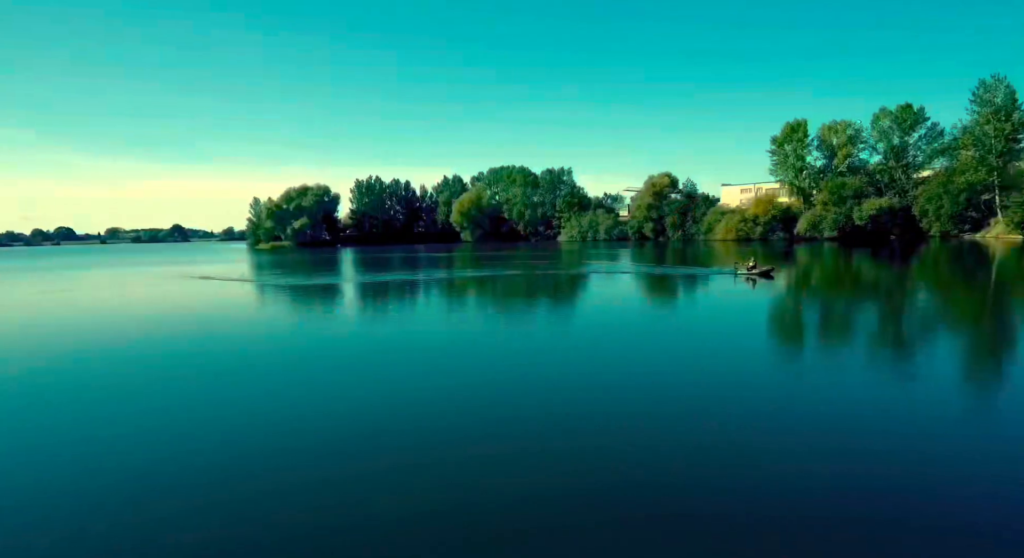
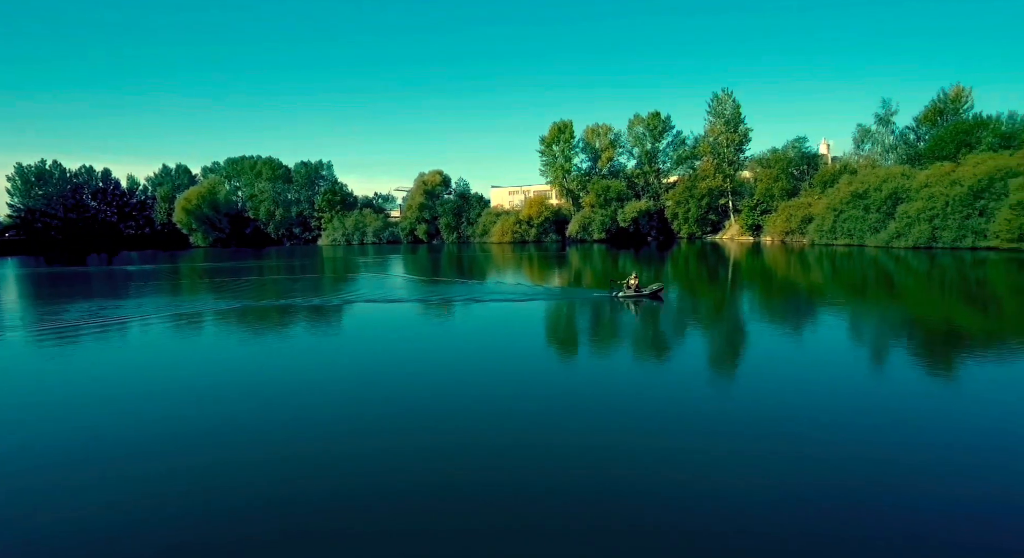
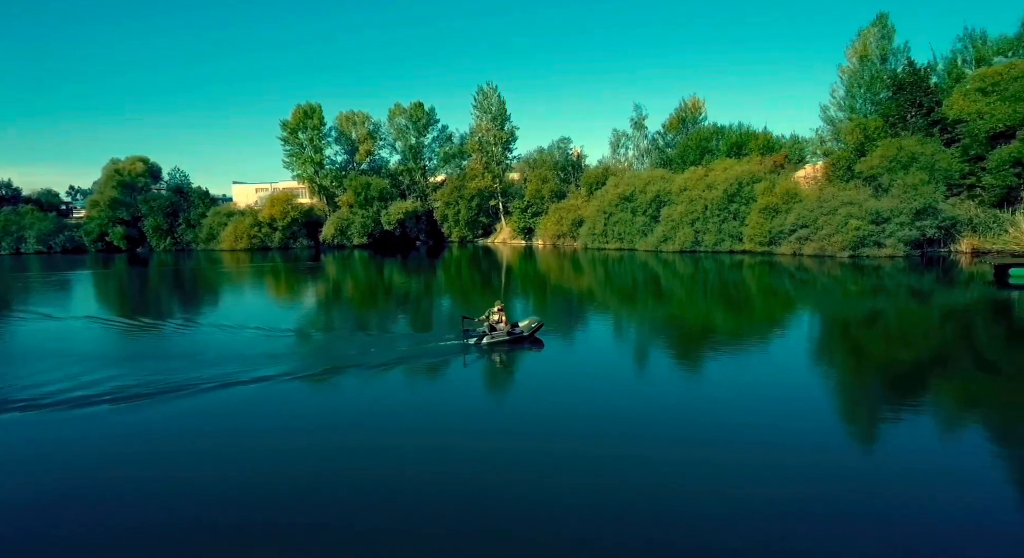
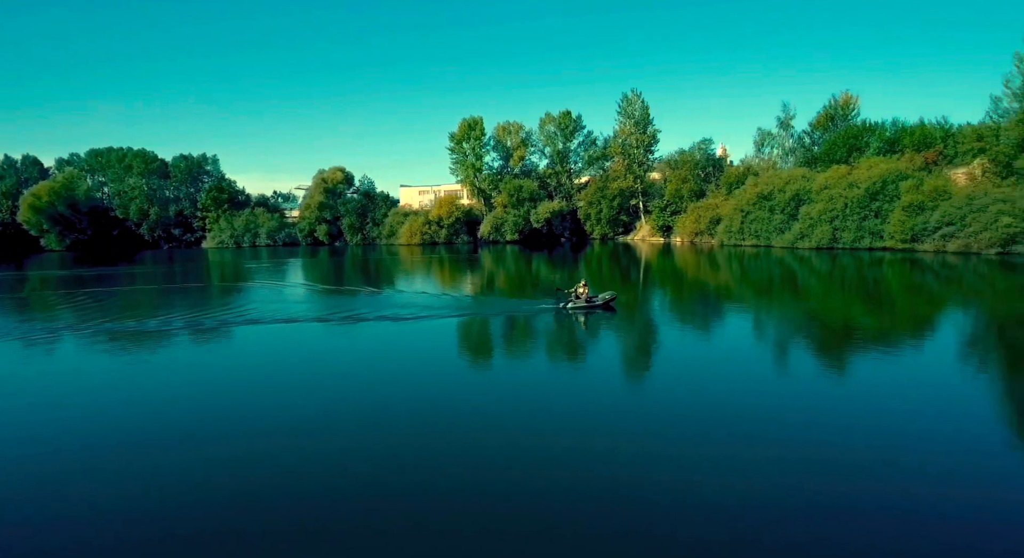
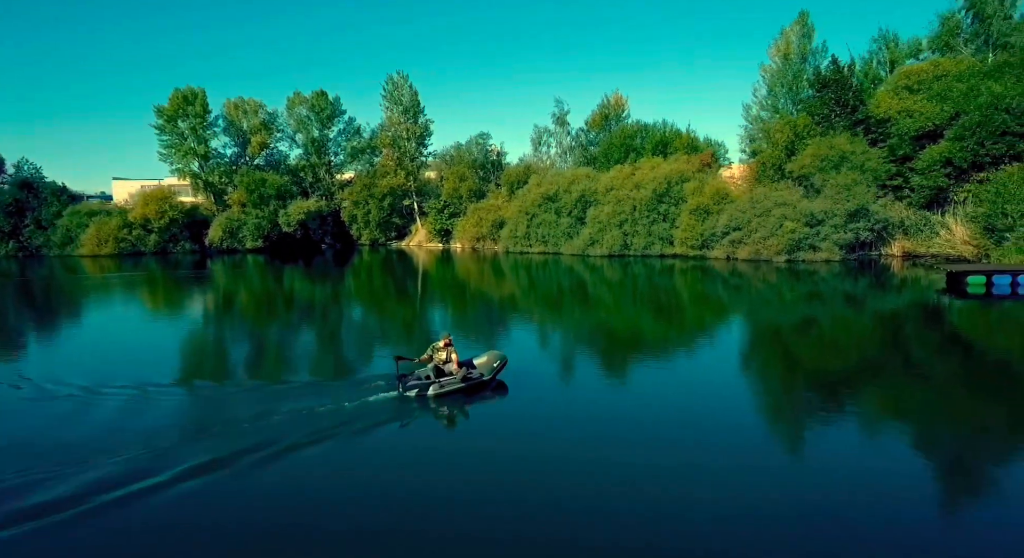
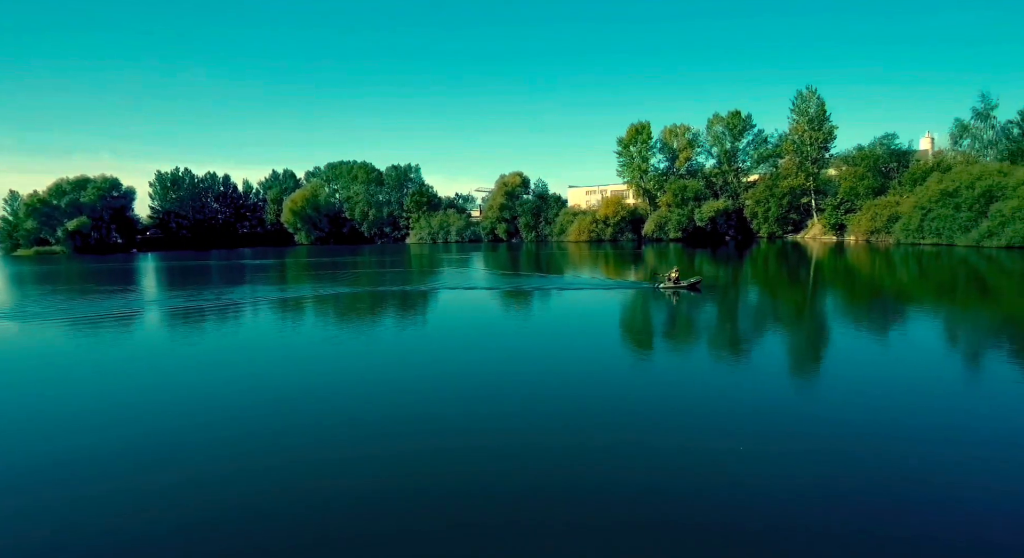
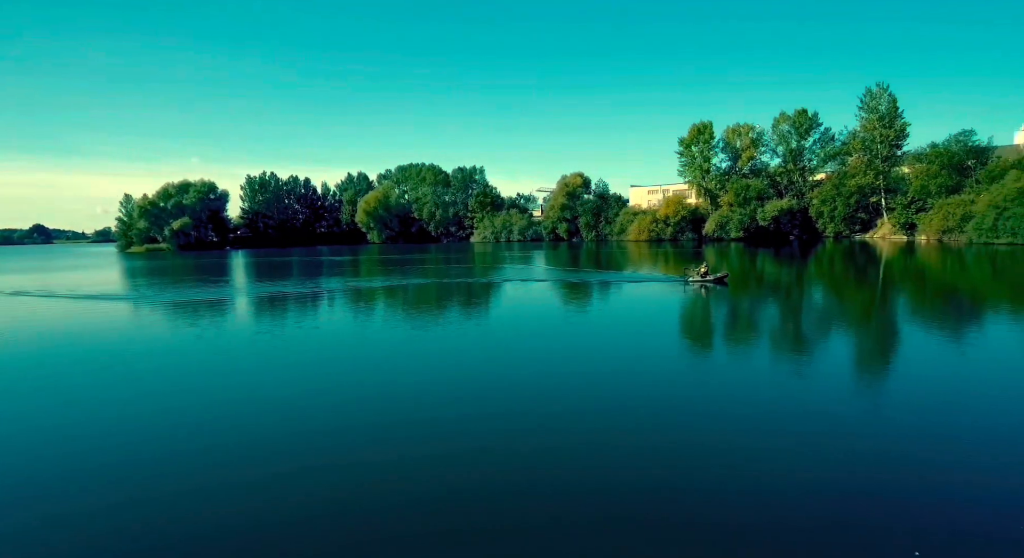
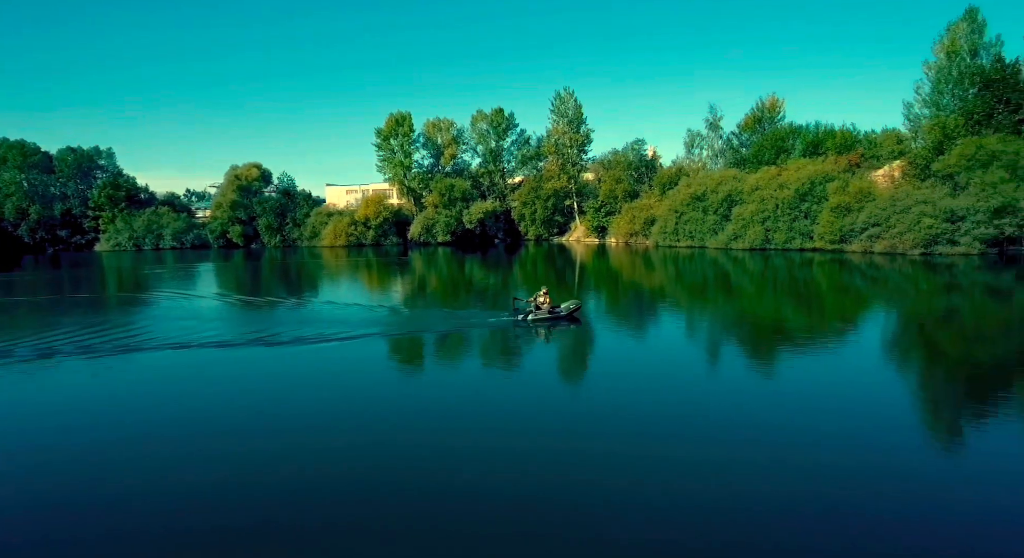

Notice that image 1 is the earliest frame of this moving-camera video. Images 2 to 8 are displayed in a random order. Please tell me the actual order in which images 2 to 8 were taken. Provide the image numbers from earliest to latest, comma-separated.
7, 6, 2, 4, 8, 3, 5
